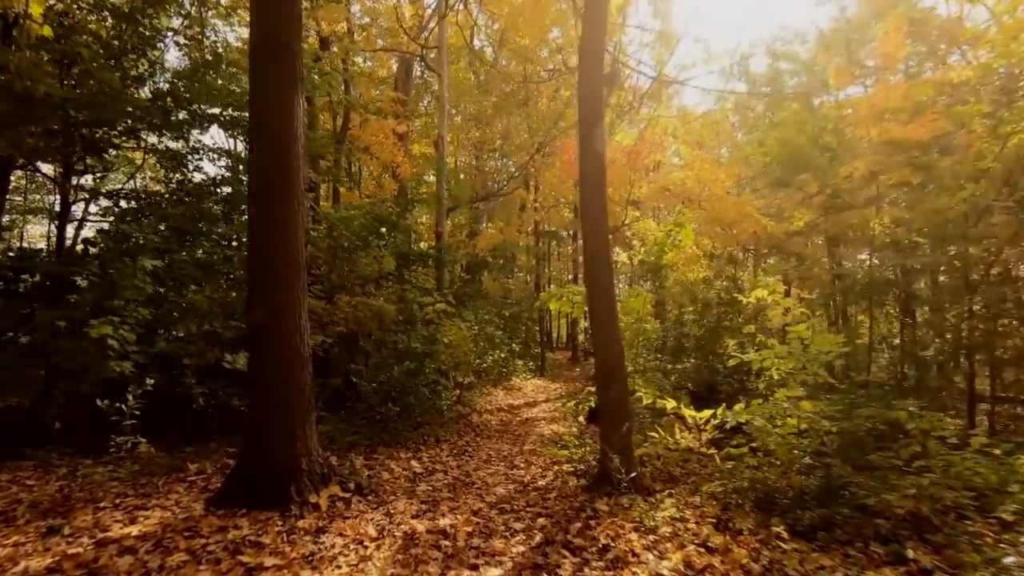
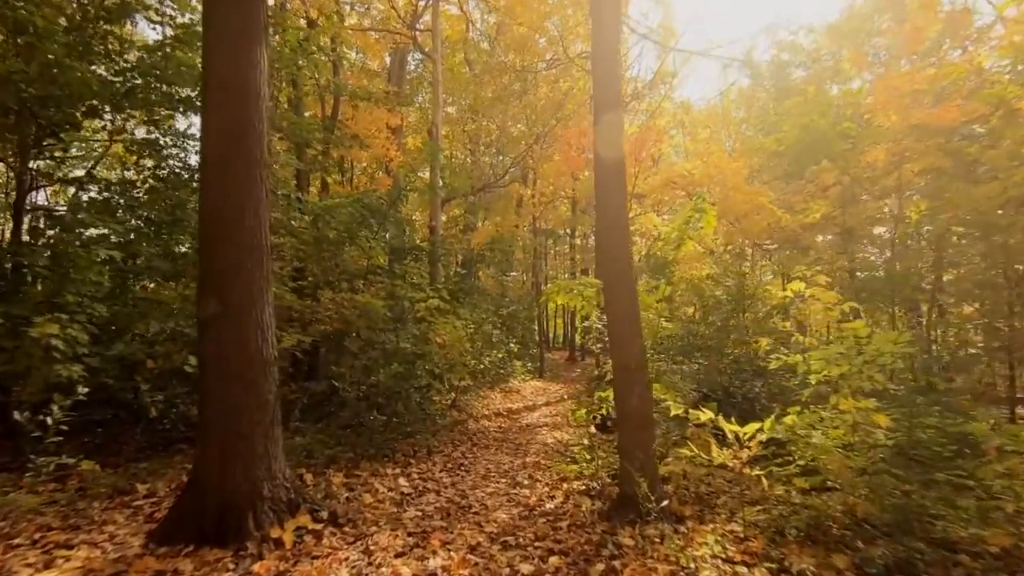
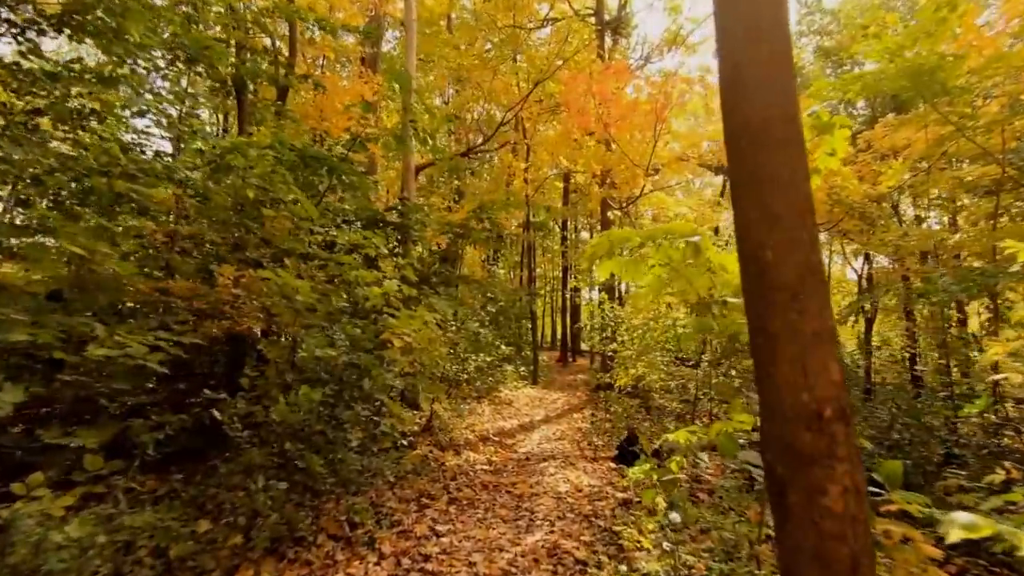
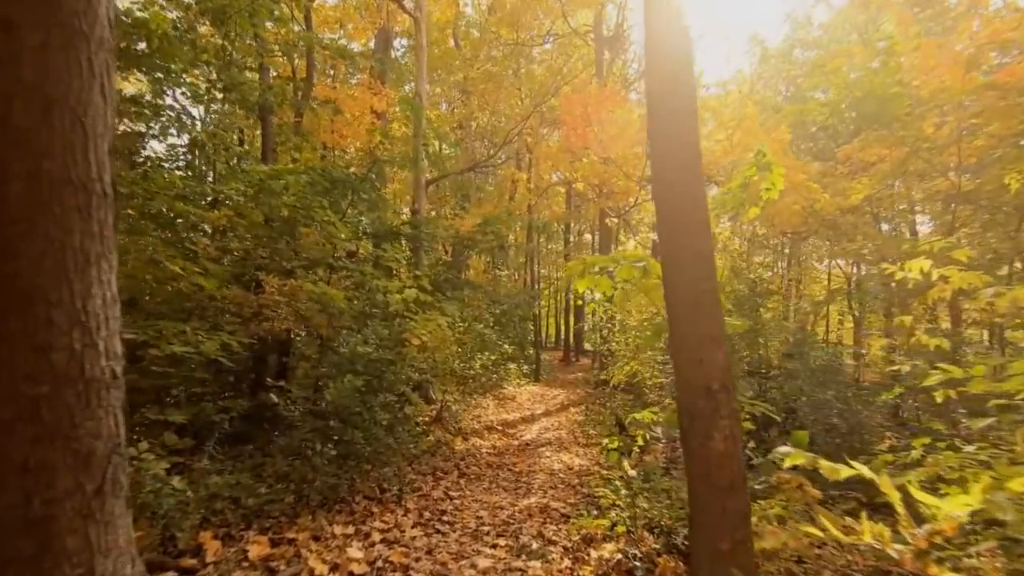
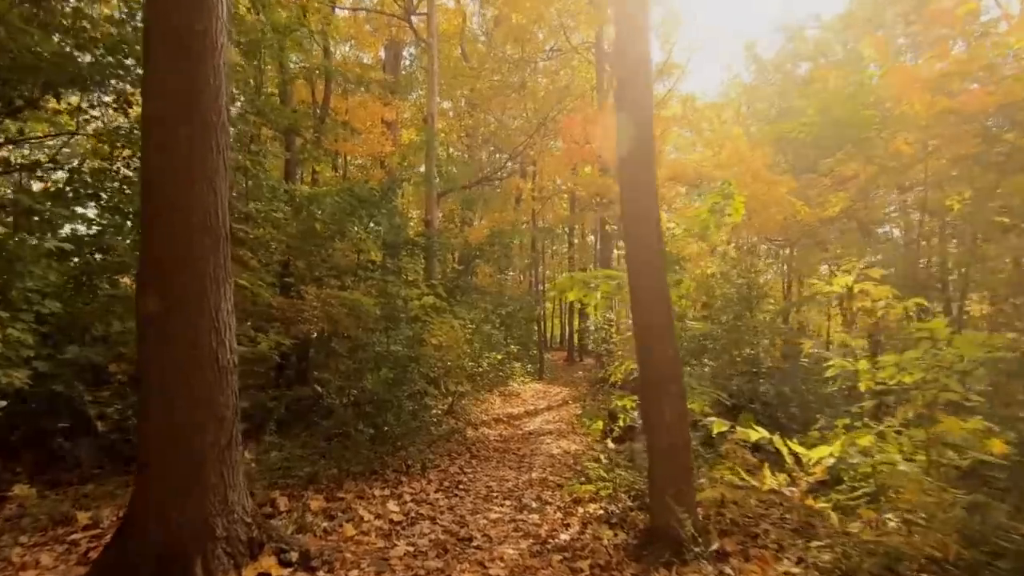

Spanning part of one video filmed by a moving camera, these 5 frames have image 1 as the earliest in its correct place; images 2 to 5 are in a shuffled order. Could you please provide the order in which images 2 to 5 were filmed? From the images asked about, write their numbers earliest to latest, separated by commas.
2, 5, 4, 3
